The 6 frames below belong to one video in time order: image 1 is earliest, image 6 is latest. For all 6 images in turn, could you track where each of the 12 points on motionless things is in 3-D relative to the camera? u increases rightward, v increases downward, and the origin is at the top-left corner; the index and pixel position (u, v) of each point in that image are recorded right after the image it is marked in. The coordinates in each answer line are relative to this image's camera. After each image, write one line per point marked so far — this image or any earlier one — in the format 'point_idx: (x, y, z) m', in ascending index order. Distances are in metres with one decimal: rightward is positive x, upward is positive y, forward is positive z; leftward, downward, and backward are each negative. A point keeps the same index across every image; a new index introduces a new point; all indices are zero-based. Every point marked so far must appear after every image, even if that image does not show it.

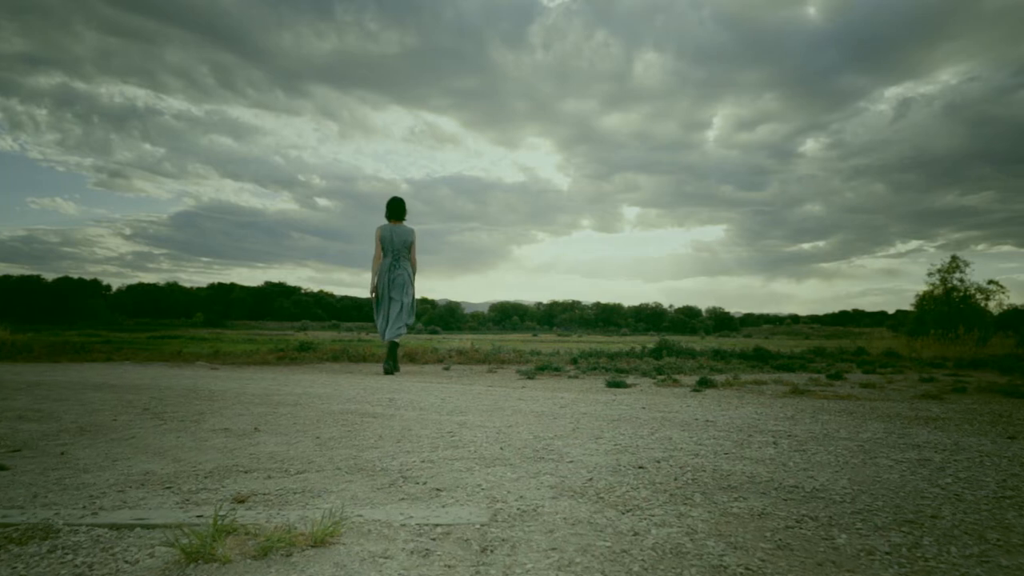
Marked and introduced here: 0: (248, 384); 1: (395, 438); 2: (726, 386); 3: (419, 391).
0: (-4.8, -1.7, +10.4) m
1: (-0.9, -1.2, +4.5) m
2: (+4.0, -1.8, +10.8) m
3: (-1.4, -1.5, +8.4) m
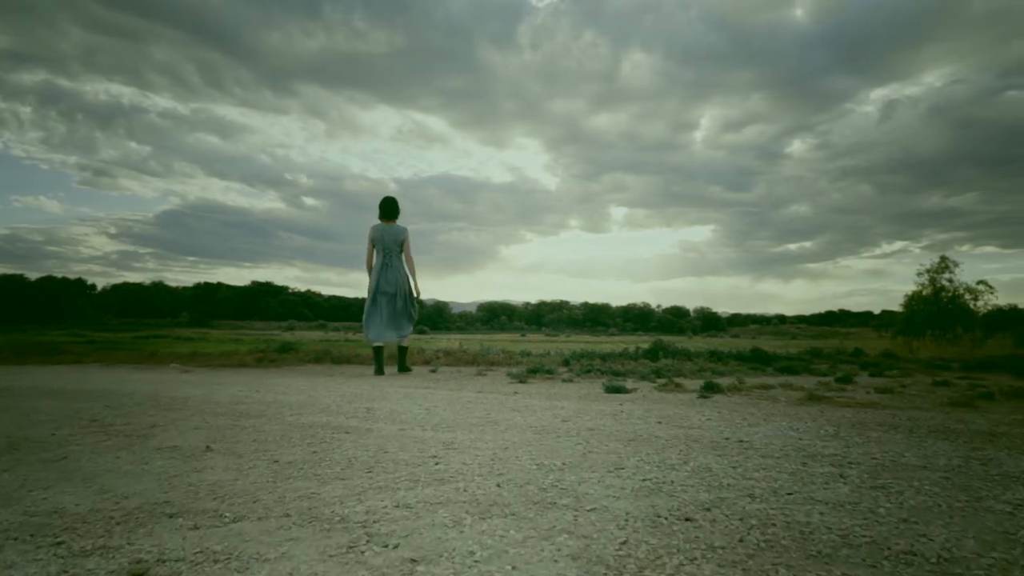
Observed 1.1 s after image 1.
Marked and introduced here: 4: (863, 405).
0: (-4.9, -1.7, +9.5) m
1: (-0.9, -1.1, +3.7) m
2: (+3.9, -1.8, +10.1) m
3: (-1.5, -1.5, +7.6) m
4: (+4.7, -1.6, +7.9) m
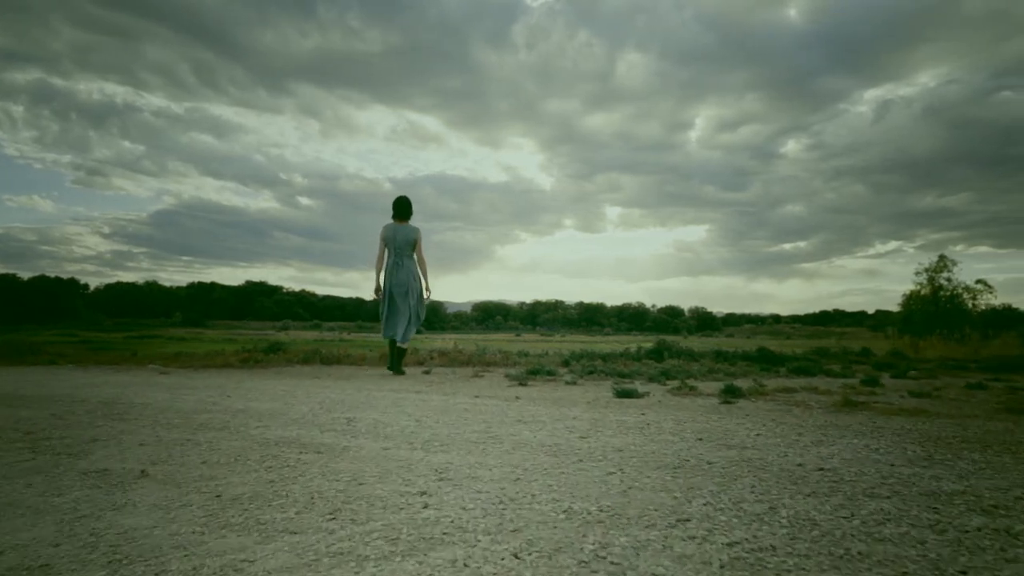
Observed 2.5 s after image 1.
0: (-4.9, -1.6, +8.5) m
1: (-0.9, -1.1, +2.7) m
2: (+3.9, -1.7, +9.2) m
3: (-1.4, -1.4, +6.7) m
4: (+4.7, -1.5, +7.0) m
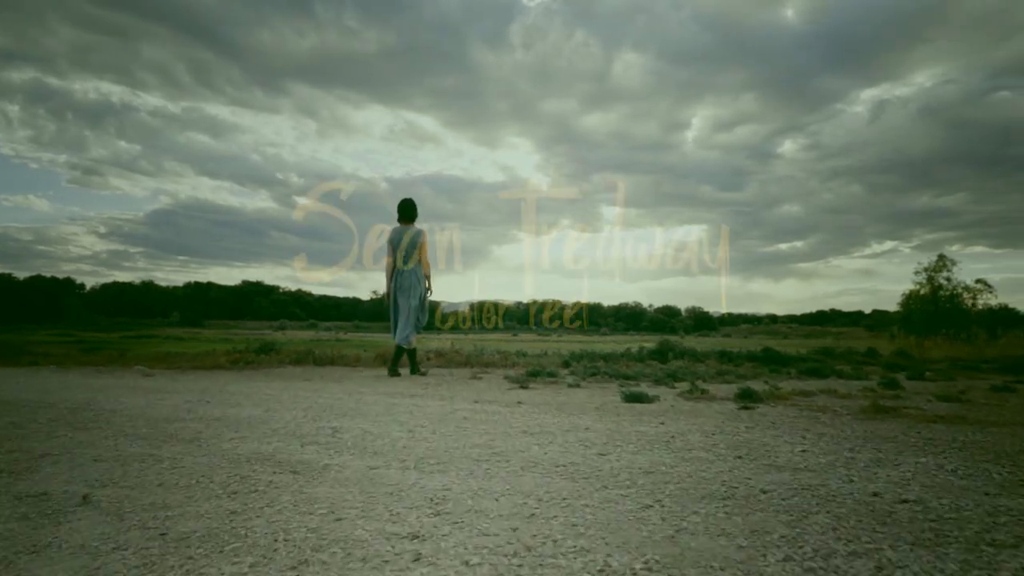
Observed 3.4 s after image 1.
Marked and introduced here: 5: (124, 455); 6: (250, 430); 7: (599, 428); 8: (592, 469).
0: (-4.8, -1.5, +7.9) m
1: (-0.8, -1.0, +2.1) m
2: (+3.9, -1.7, +8.7) m
3: (-1.4, -1.3, +6.1) m
4: (+4.8, -1.5, +6.4) m
5: (-3.1, -1.3, +4.6) m
6: (-2.5, -1.3, +5.4) m
7: (+0.8, -1.2, +5.1) m
8: (+0.5, -1.1, +3.4) m
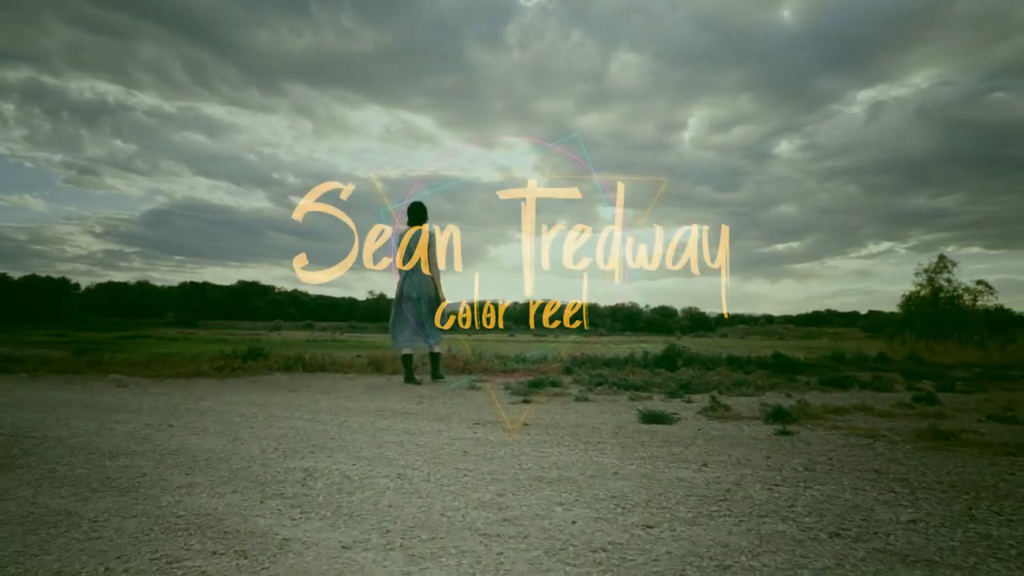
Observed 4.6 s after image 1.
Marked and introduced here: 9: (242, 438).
0: (-4.8, -1.6, +7.0) m
1: (-0.7, -1.1, +1.2) m
2: (+4.0, -1.8, +7.8) m
3: (-1.3, -1.4, +5.1) m
4: (+4.9, -1.6, +5.5) m
5: (-3.0, -1.4, +3.7) m
6: (-2.4, -1.4, +4.5) m
7: (+0.9, -1.3, +4.2) m
8: (+0.6, -1.2, +2.4) m
9: (-2.7, -1.5, +5.8) m
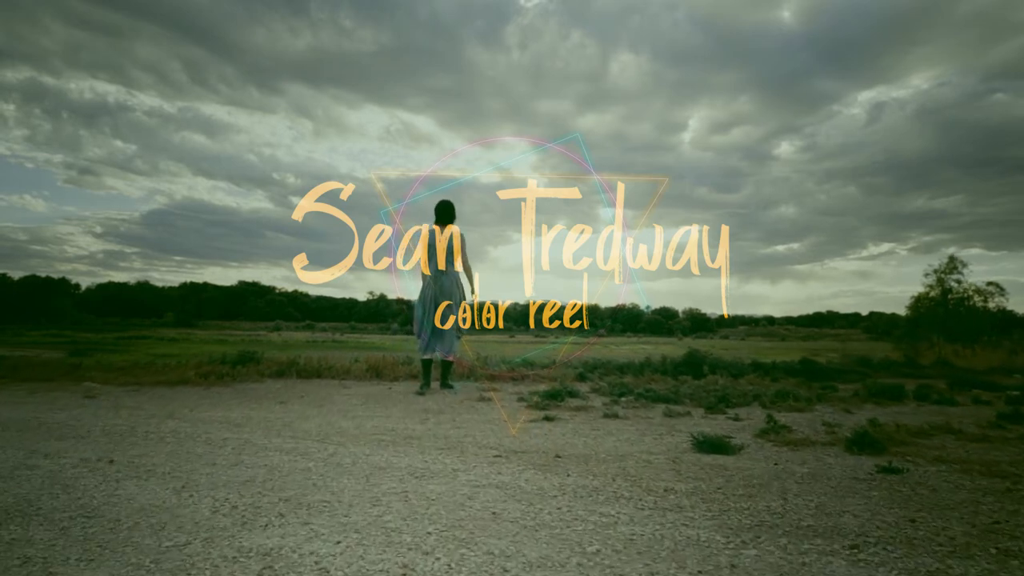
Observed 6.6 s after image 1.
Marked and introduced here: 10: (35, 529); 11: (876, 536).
0: (-4.5, -1.6, +5.5) m
1: (-0.4, -1.1, -0.2) m
2: (+4.3, -1.8, +6.3) m
3: (-1.0, -1.4, +3.7) m
4: (+5.2, -1.6, +4.1) m
5: (-2.7, -1.4, +2.2) m
6: (-2.1, -1.4, +3.0) m
7: (+1.2, -1.3, +2.8) m
8: (+0.9, -1.1, +1.0) m
9: (-2.4, -1.5, +4.4) m
10: (-2.9, -1.5, +3.6) m
11: (+2.1, -1.4, +3.3) m
